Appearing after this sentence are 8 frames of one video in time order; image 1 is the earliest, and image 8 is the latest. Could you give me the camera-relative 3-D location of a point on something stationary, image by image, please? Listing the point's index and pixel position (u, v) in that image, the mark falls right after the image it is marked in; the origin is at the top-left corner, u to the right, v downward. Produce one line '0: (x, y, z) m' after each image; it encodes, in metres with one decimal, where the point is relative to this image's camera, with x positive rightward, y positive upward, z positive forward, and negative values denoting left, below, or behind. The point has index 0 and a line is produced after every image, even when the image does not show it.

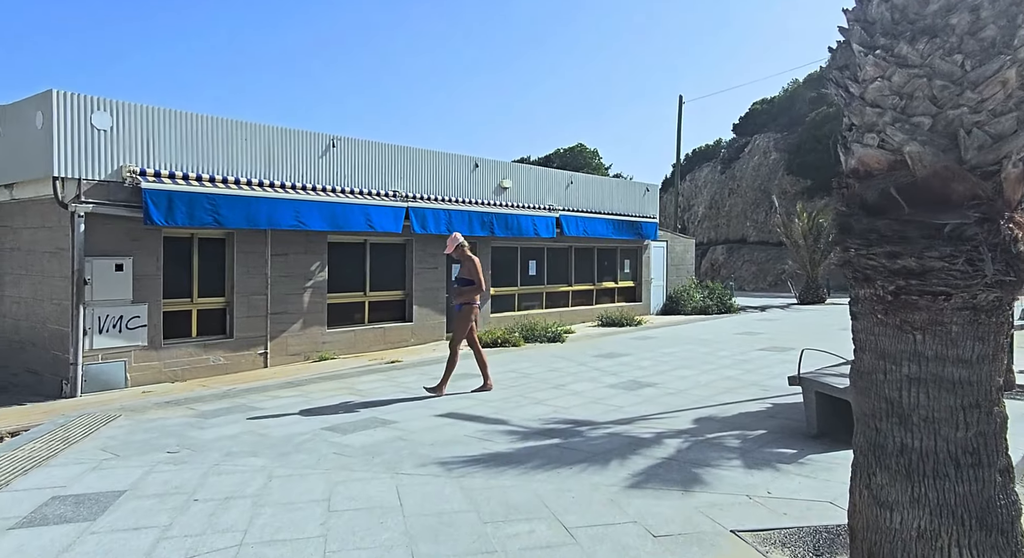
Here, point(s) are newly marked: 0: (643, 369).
0: (+1.9, -1.4, +10.0) m
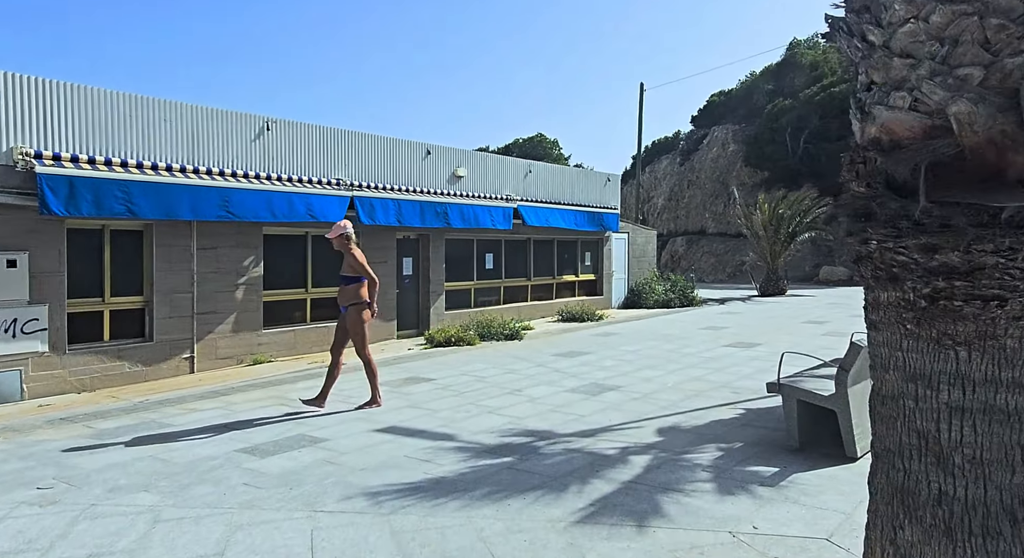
0: (+1.3, -1.3, +9.3) m
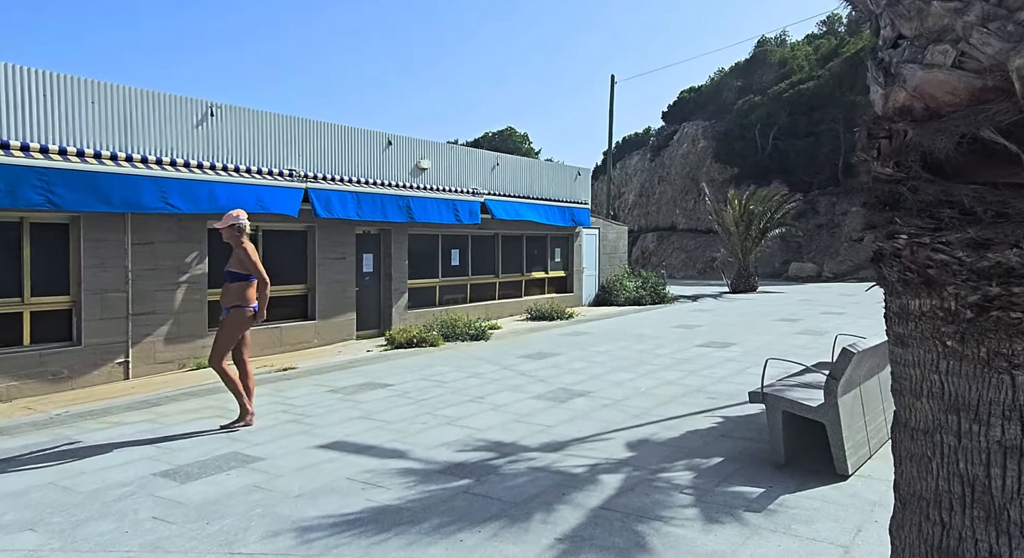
0: (+0.8, -1.2, +8.8) m
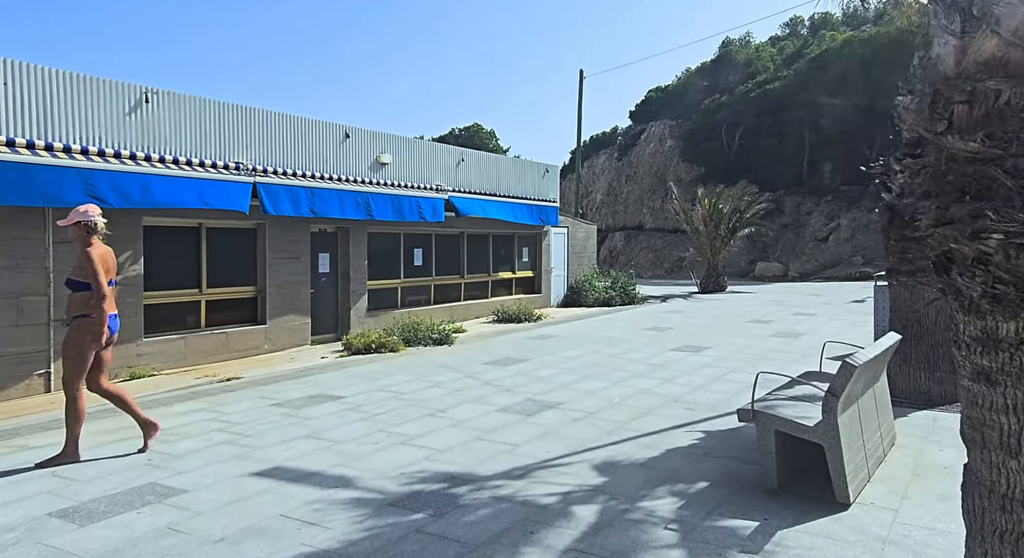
0: (+0.4, -1.3, +8.3) m
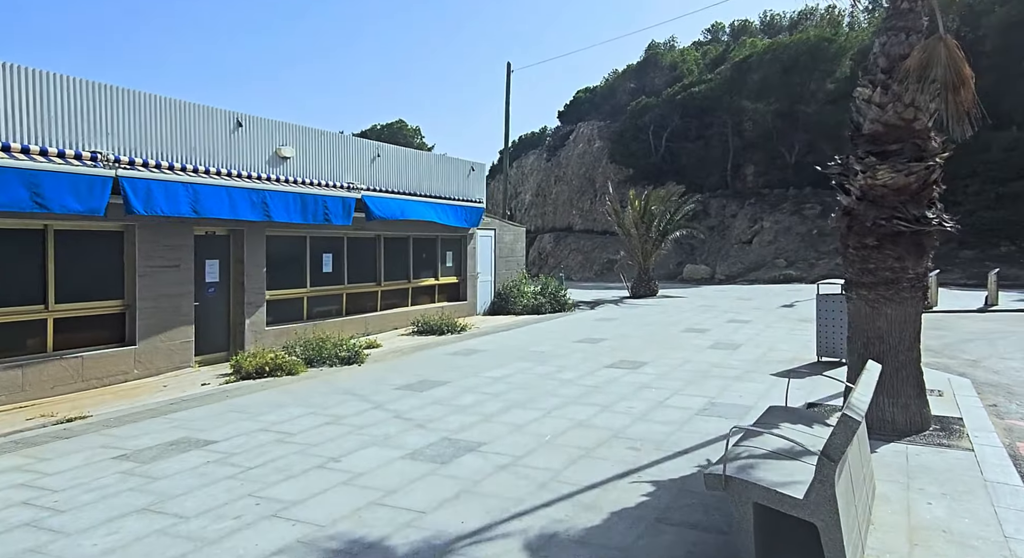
0: (-0.5, -1.4, +7.1) m
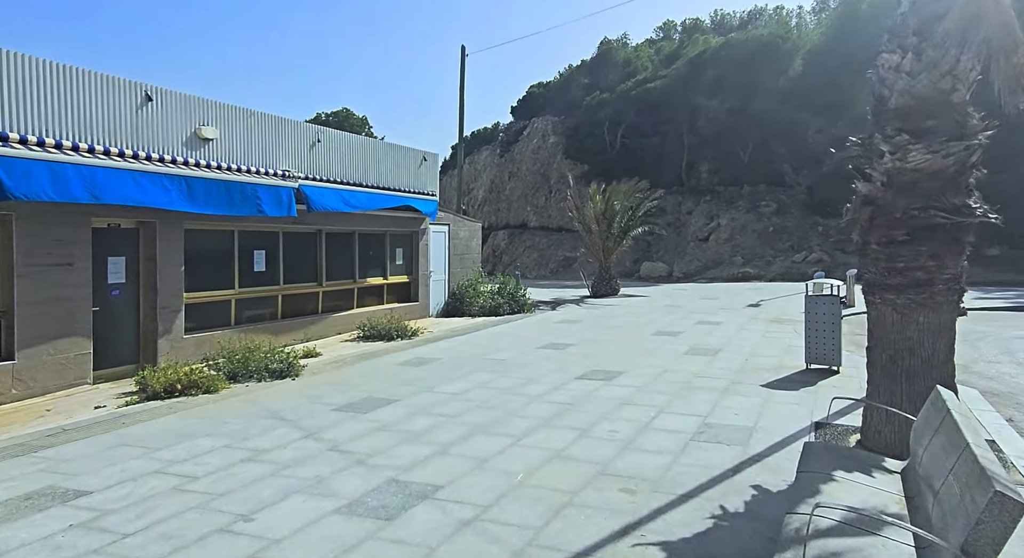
0: (-0.9, -1.4, +5.8) m
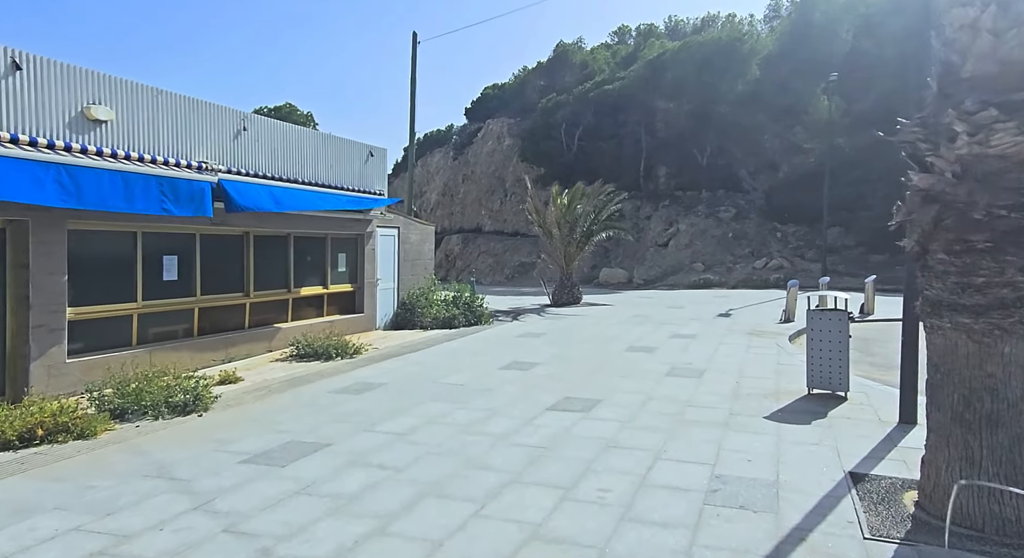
0: (-1.1, -1.5, +4.3) m
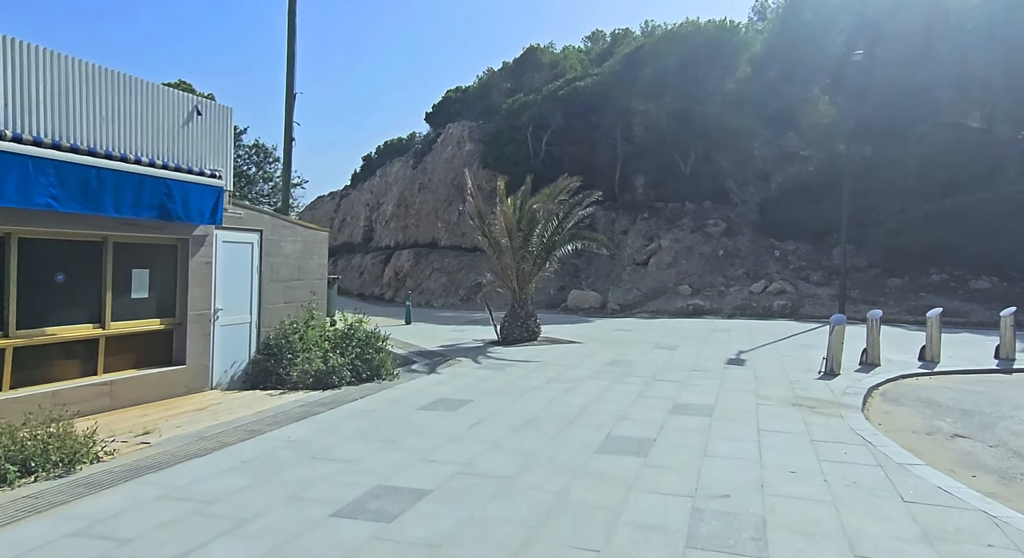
0: (-1.9, -1.7, -0.9) m
